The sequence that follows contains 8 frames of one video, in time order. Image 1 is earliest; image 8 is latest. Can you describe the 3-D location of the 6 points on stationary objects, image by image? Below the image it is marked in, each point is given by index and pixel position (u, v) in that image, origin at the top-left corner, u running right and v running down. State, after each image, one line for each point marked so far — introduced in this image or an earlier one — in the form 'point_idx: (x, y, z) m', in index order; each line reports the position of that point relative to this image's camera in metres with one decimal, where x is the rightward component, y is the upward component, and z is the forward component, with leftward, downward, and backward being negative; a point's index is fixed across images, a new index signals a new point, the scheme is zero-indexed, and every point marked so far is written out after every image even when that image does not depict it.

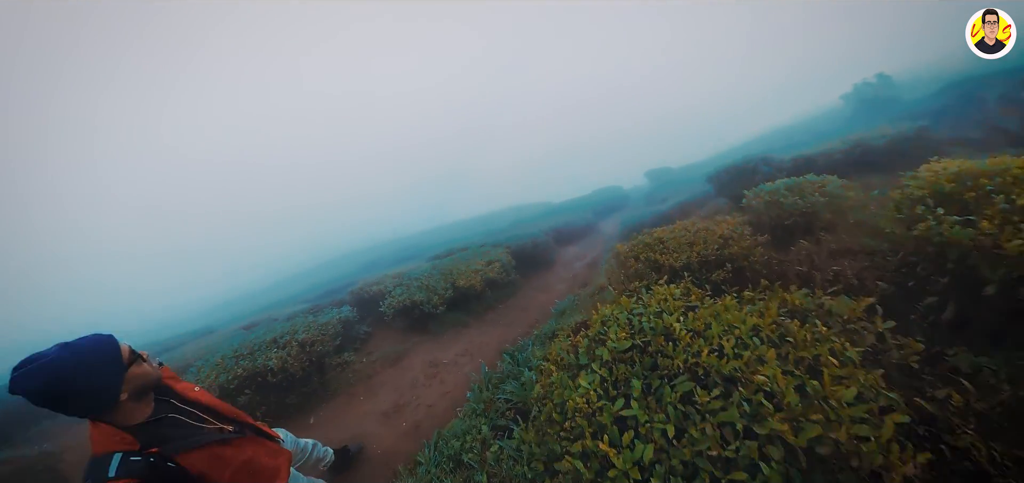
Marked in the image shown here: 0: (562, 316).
0: (+1.6, -2.5, +12.4) m
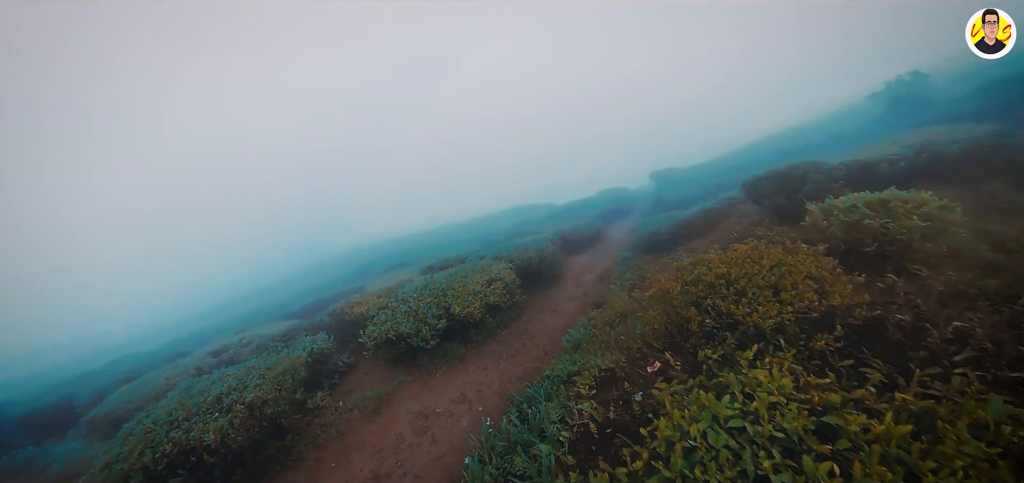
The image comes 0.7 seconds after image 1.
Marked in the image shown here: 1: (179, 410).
0: (+1.8, -3.1, +10.3) m
1: (-7.5, -3.6, +8.4) m
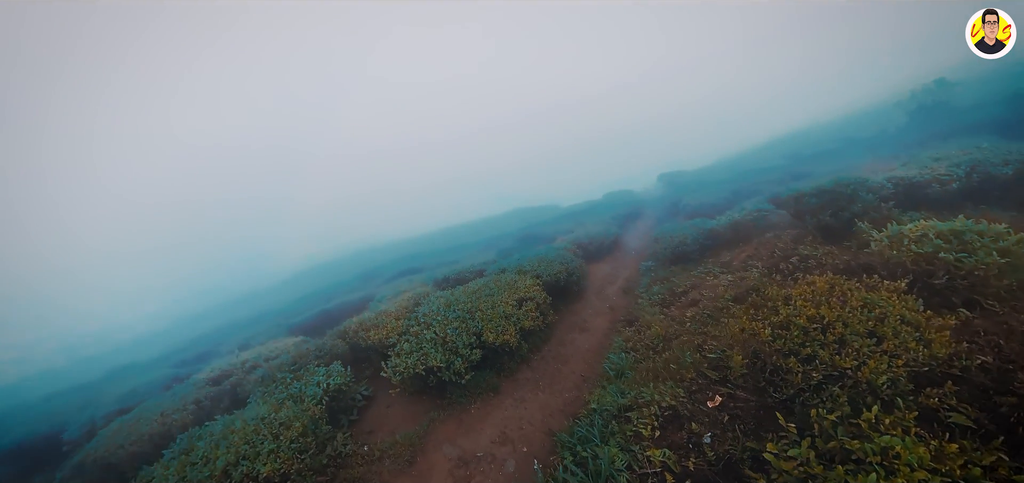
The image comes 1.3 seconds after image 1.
0: (+2.9, -3.7, +9.7) m
1: (-6.3, -4.3, +7.6) m
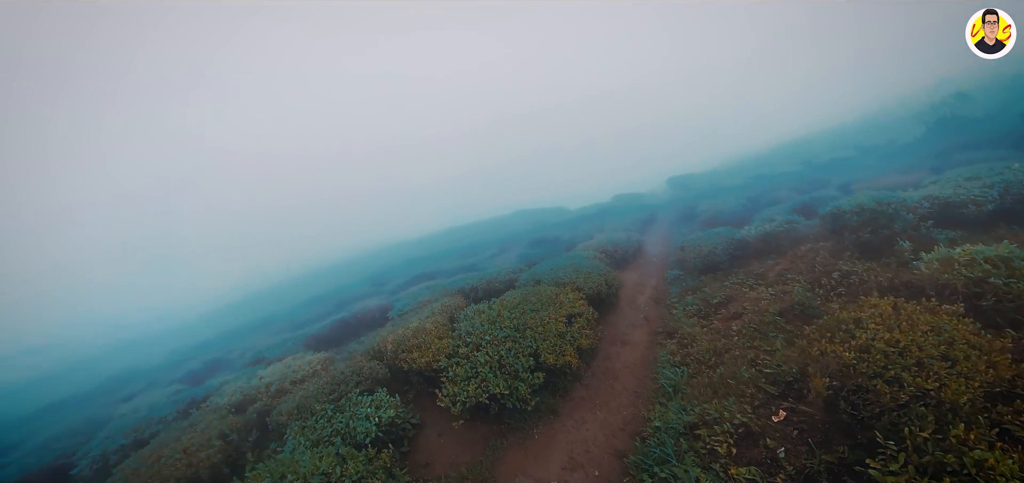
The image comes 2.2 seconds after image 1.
0: (+4.6, -4.2, +10.0) m
1: (-4.6, -4.9, +7.9) m
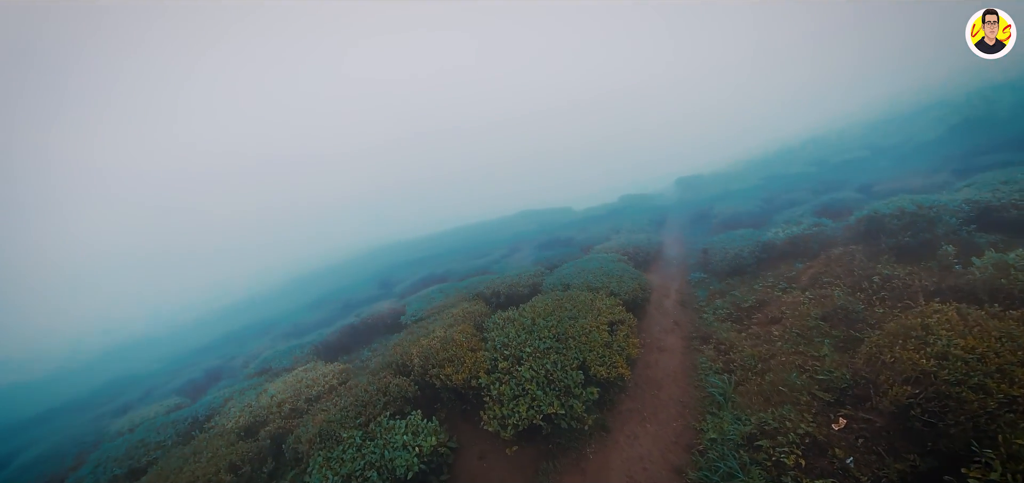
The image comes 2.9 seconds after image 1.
0: (+5.9, -4.4, +9.9) m
1: (-3.3, -5.1, +7.7) m
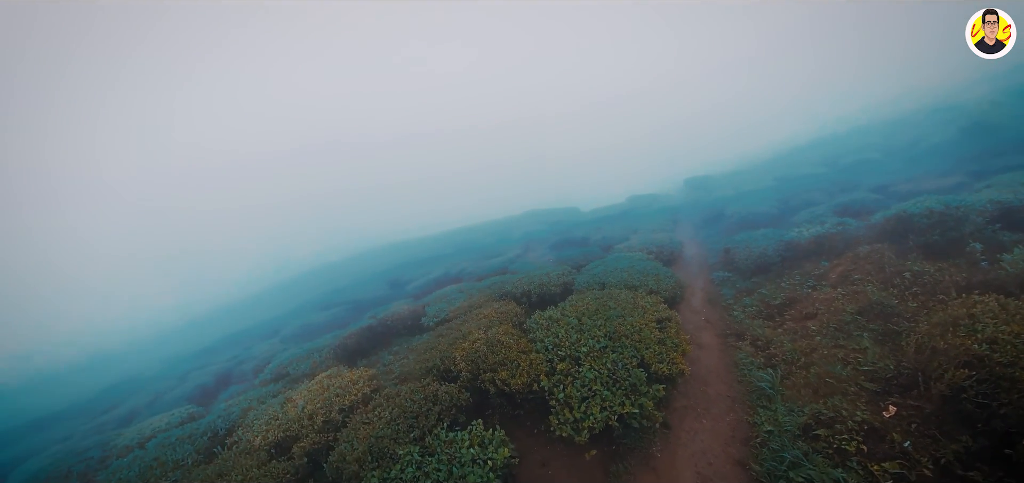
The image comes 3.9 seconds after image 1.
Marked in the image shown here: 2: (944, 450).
0: (+7.6, -4.4, +10.5) m
1: (-1.5, -5.1, +8.1) m
2: (+8.9, -4.3, +7.7) m
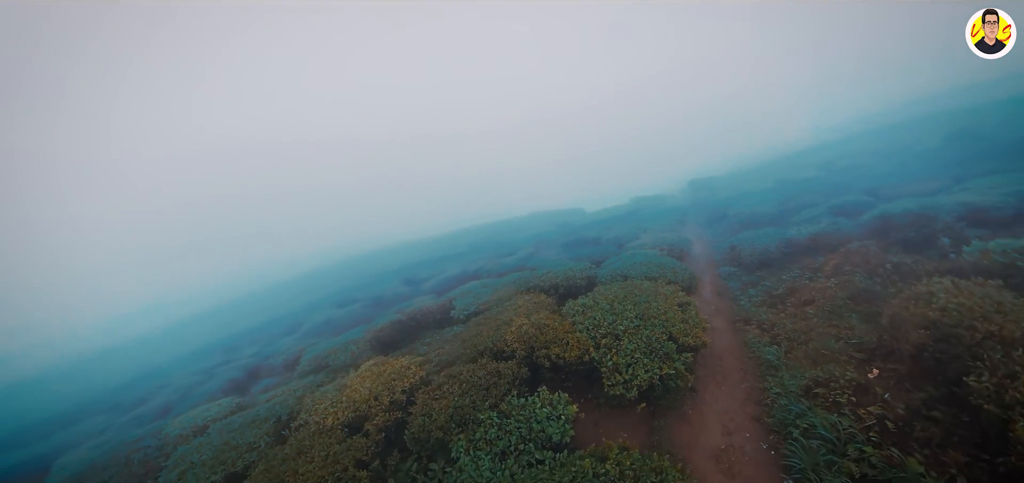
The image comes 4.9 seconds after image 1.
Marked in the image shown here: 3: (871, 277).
0: (+9.4, -4.2, +12.7) m
1: (+0.3, -5.0, +10.3) m
2: (+10.7, -4.1, +9.9) m
3: (+14.4, -1.4, +15.0) m
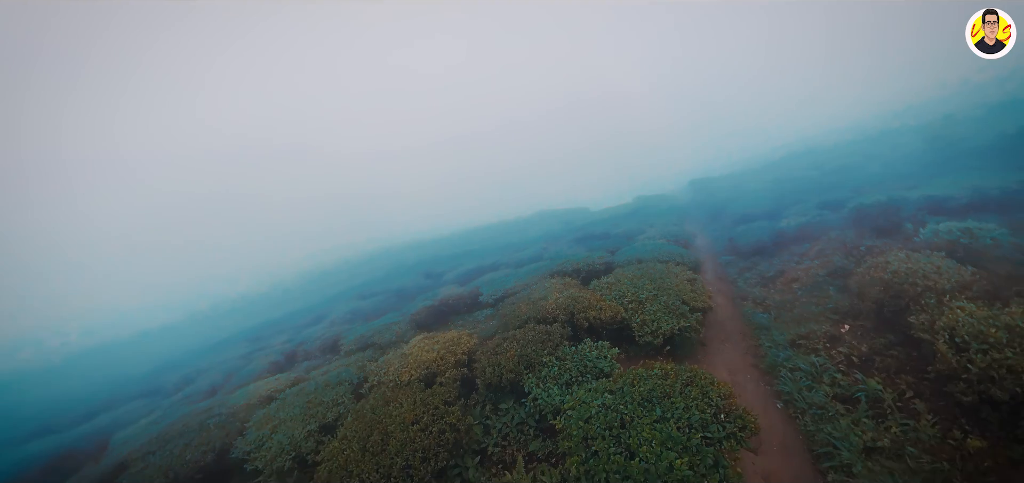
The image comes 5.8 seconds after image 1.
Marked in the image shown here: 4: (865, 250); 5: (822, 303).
0: (+11.3, -3.6, +15.8) m
1: (+2.2, -4.3, +13.3) m
2: (+12.6, -3.5, +13.0) m
3: (+16.3, -0.8, +18.2) m
4: (+16.9, -0.6, +17.8) m
5: (+13.3, -2.7, +16.0) m
